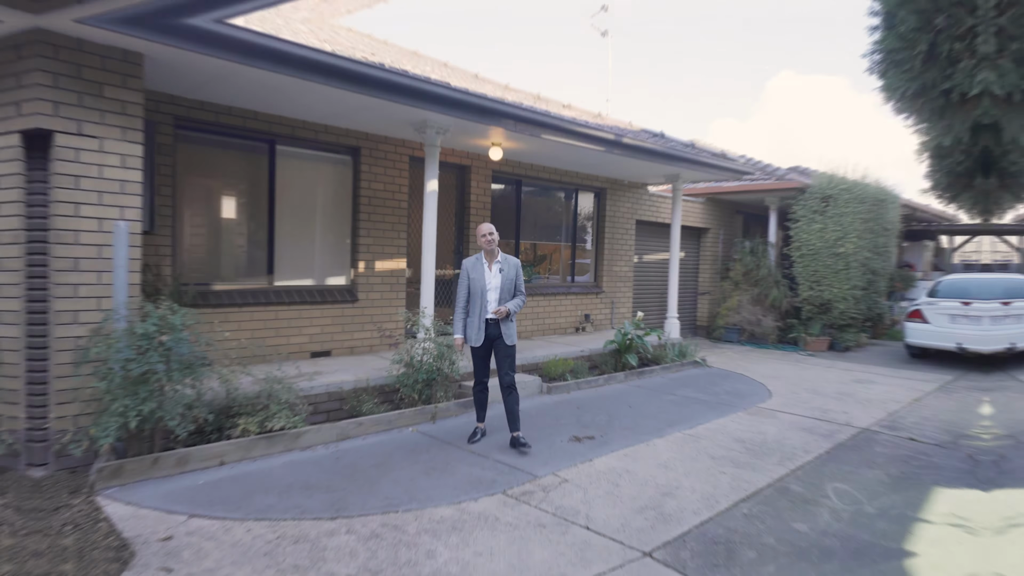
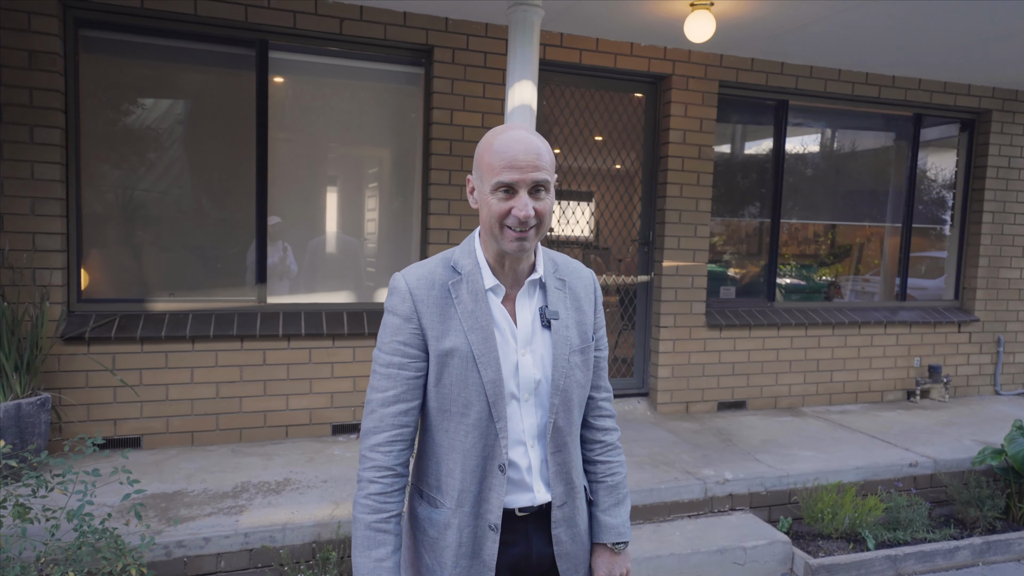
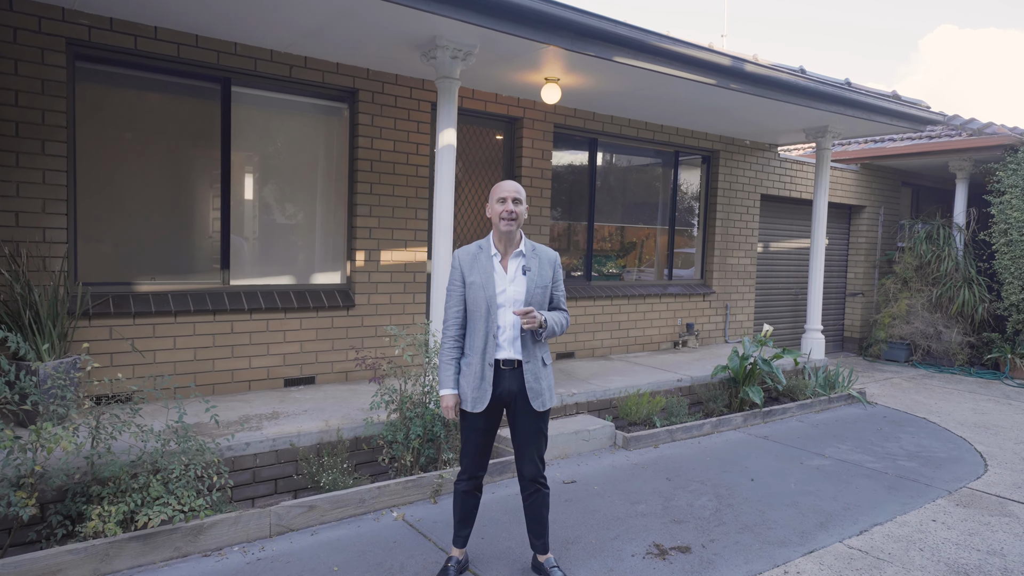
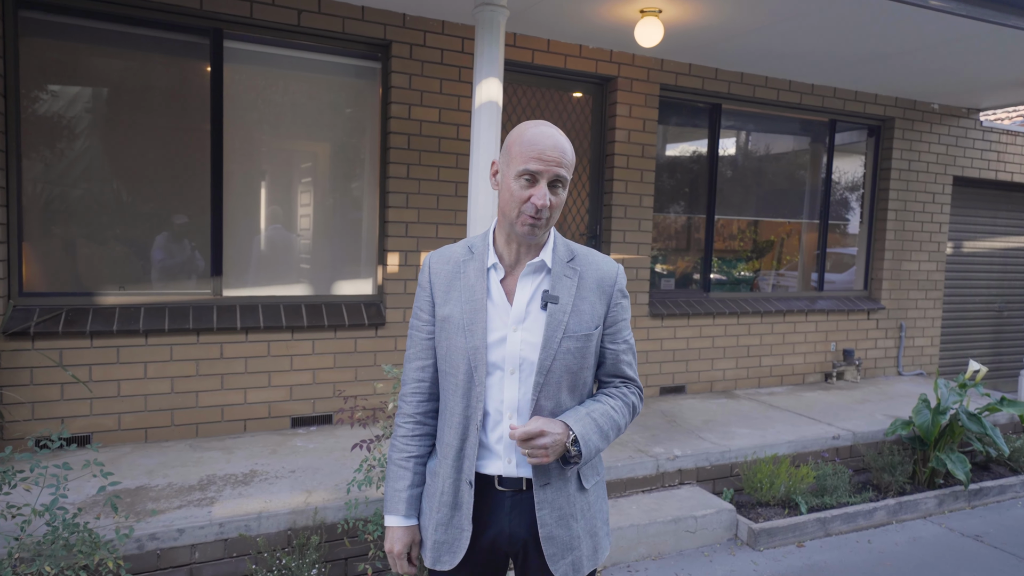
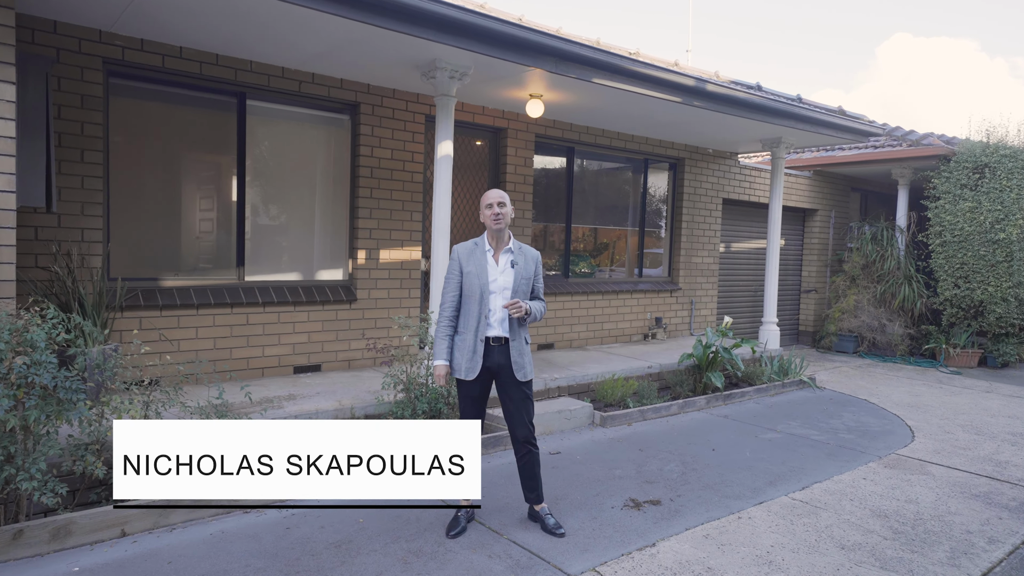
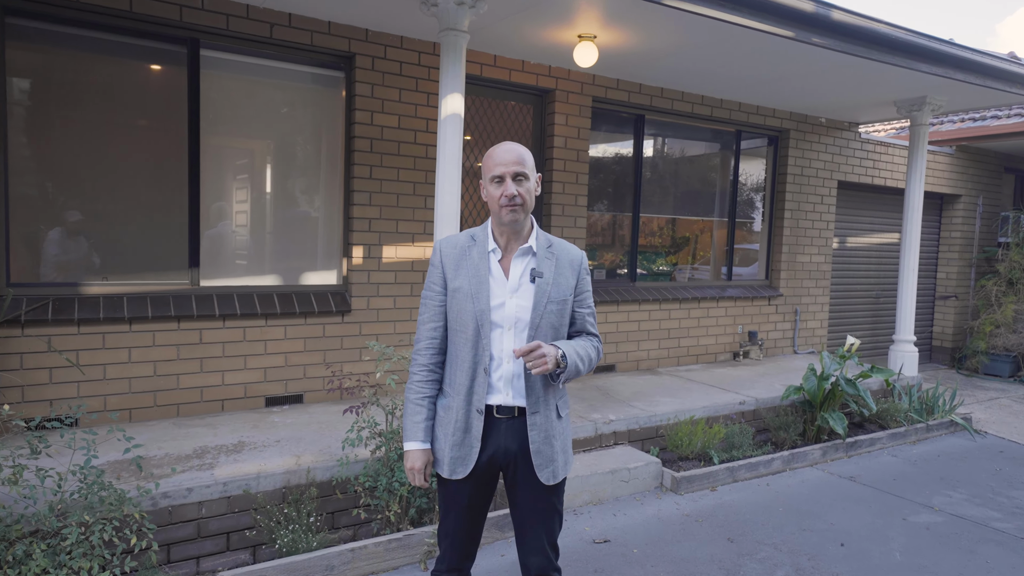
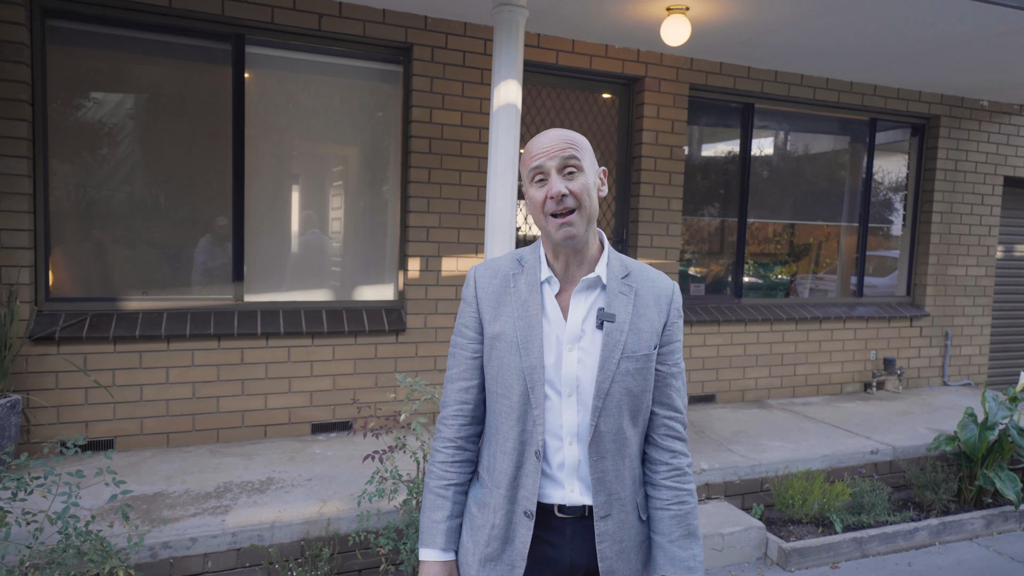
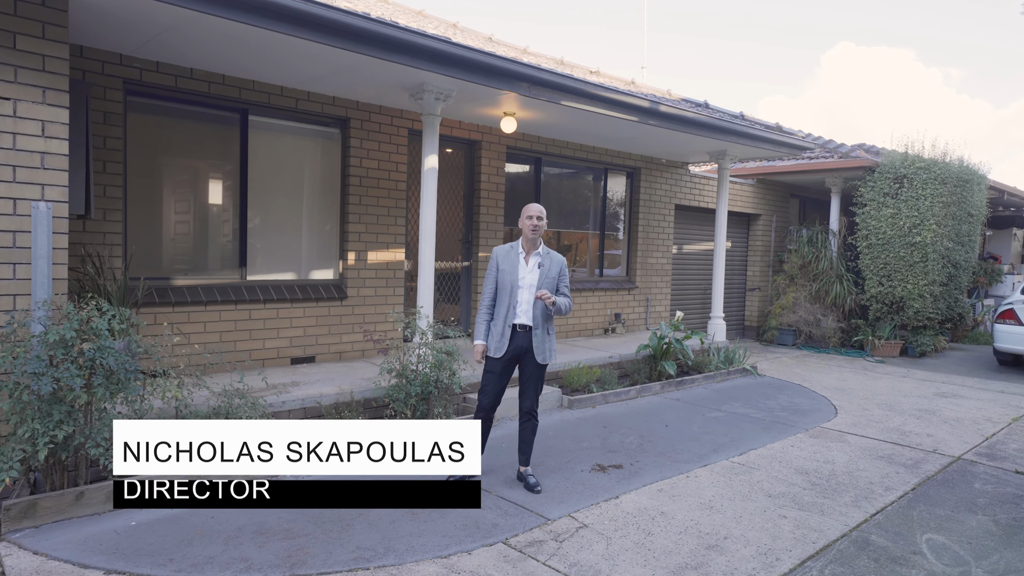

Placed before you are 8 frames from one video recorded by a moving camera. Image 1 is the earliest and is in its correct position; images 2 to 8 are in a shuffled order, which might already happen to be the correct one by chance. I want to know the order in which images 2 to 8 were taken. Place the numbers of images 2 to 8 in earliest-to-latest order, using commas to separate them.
8, 5, 3, 6, 4, 7, 2
